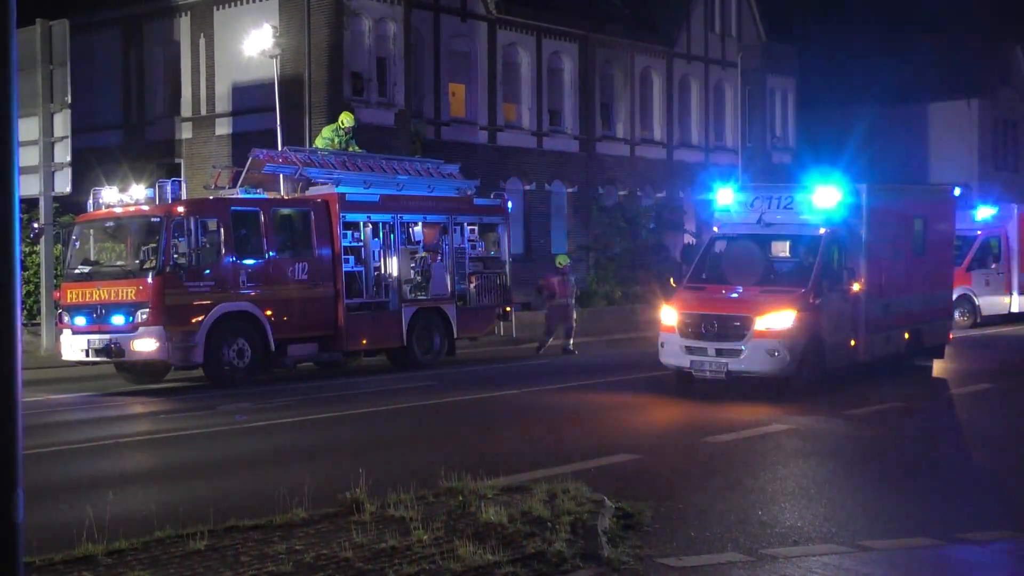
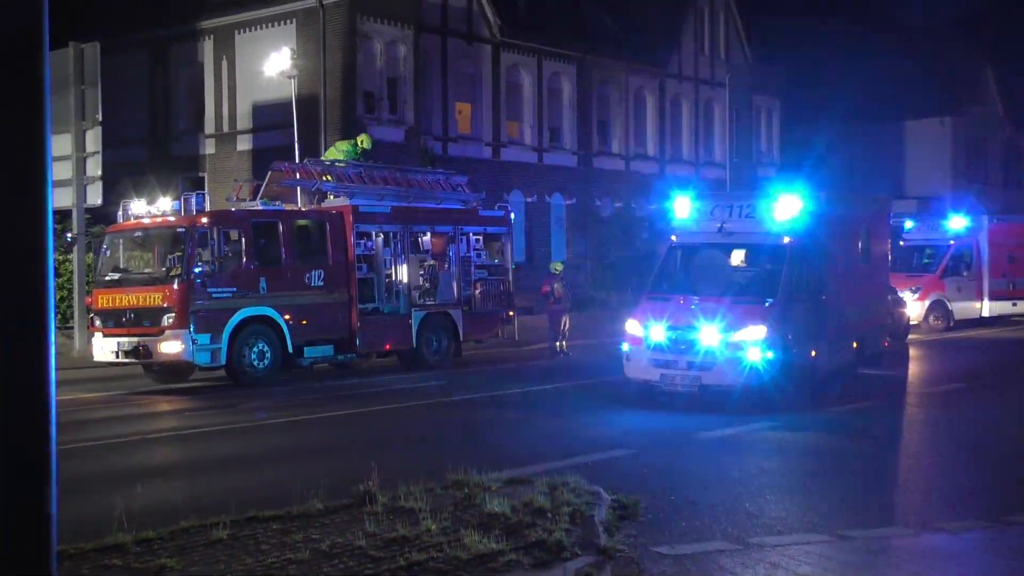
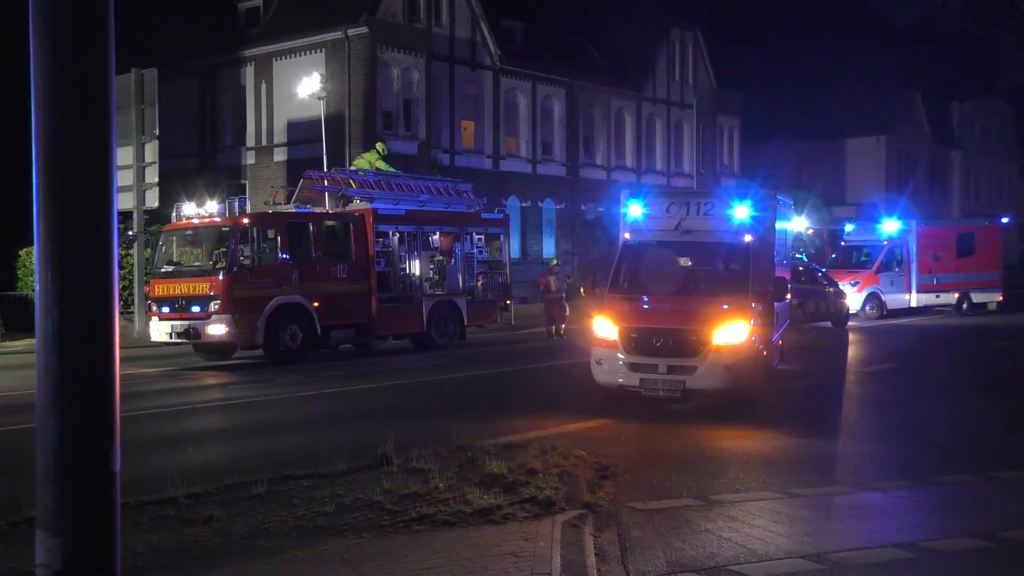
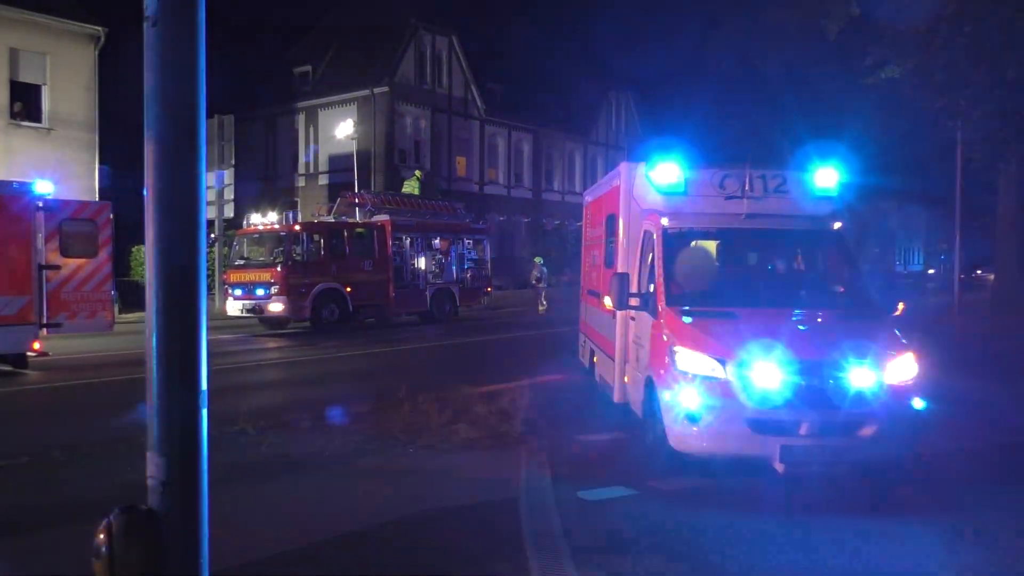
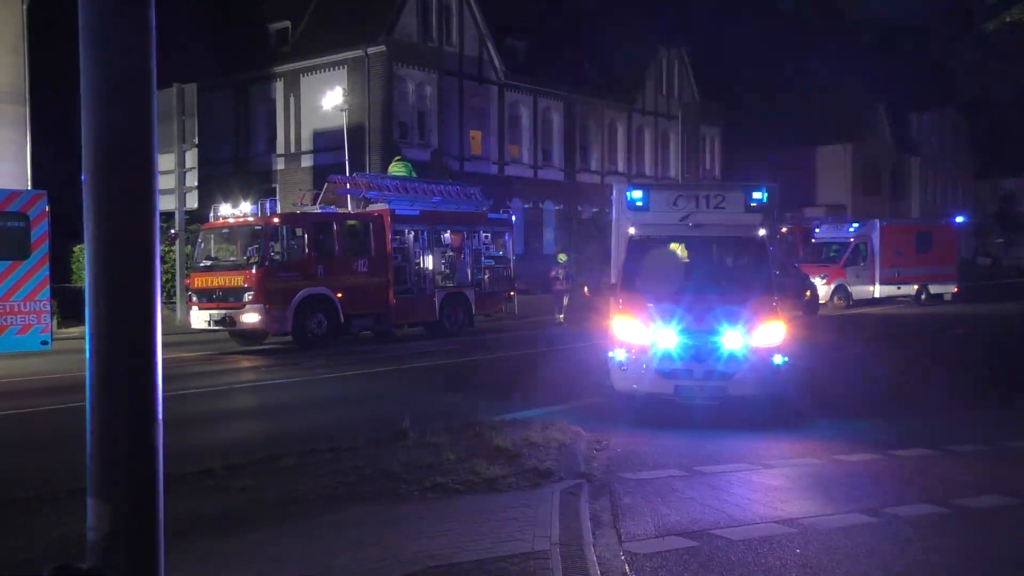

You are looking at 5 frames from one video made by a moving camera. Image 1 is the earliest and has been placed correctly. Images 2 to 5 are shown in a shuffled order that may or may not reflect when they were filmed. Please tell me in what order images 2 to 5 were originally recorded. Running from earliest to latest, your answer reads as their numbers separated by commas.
2, 3, 5, 4
